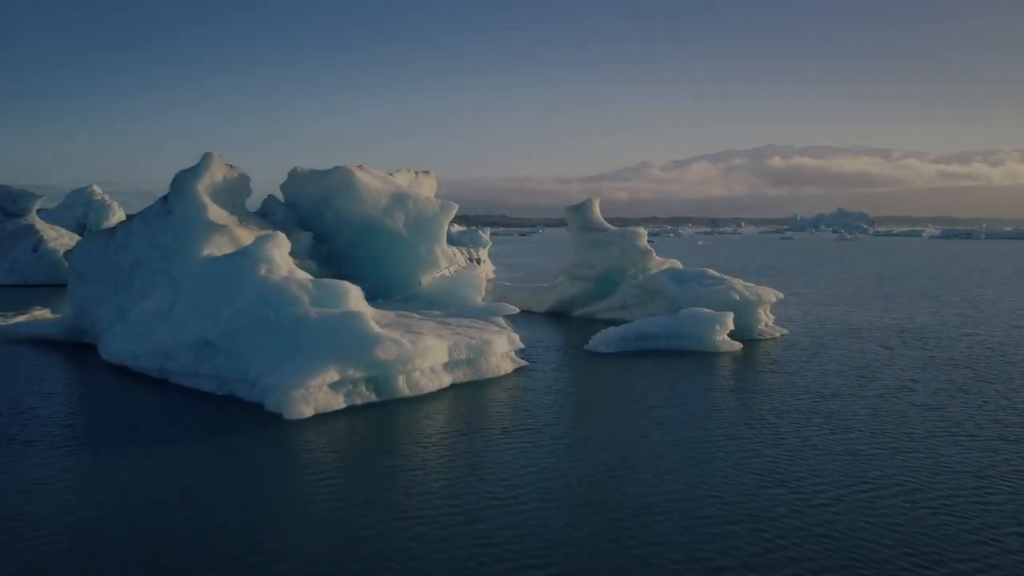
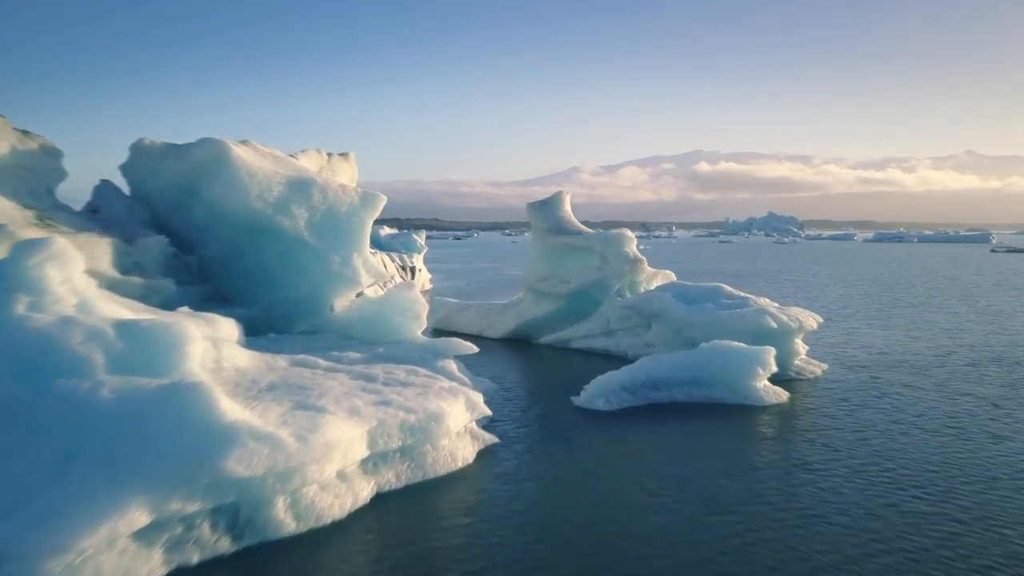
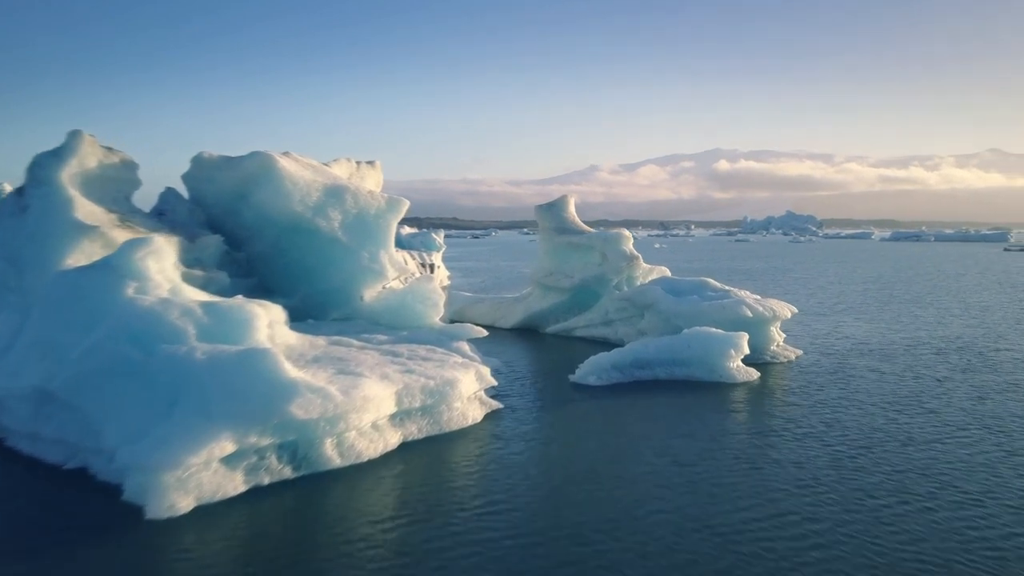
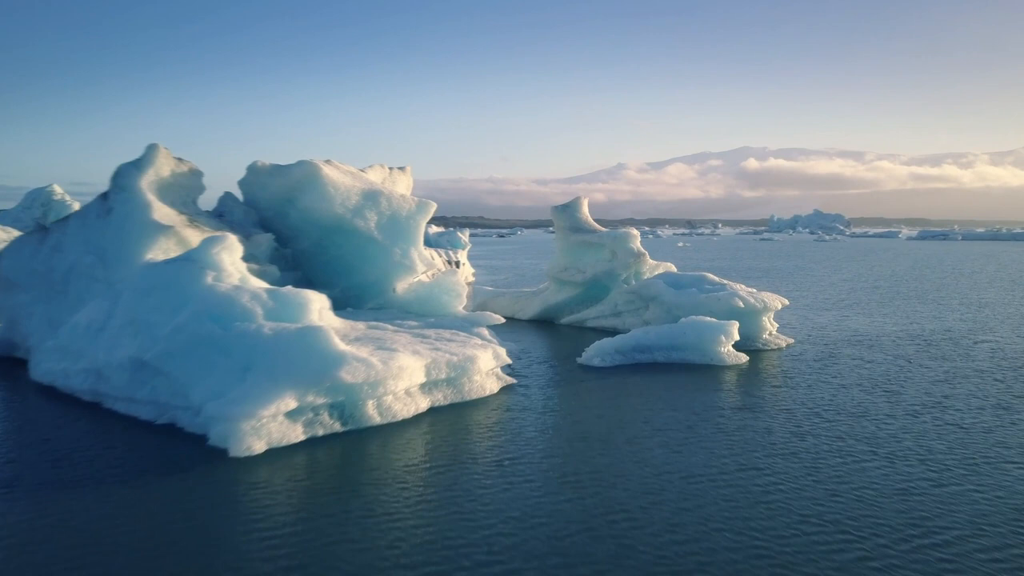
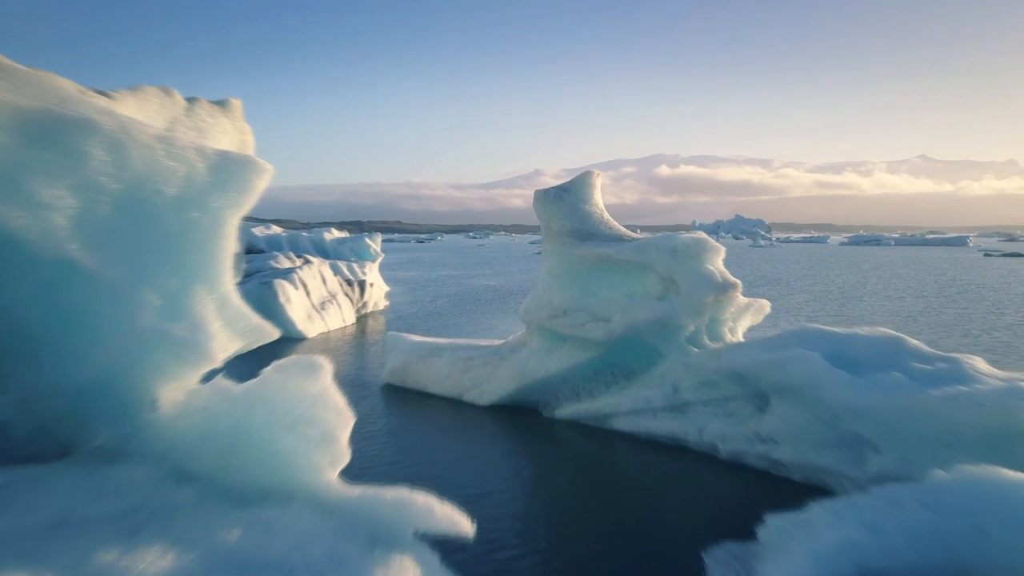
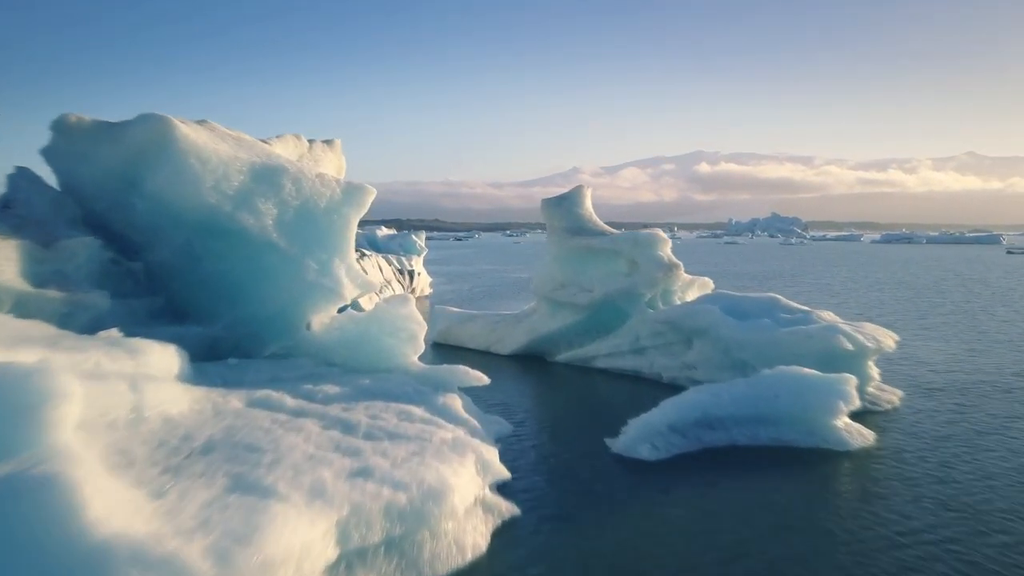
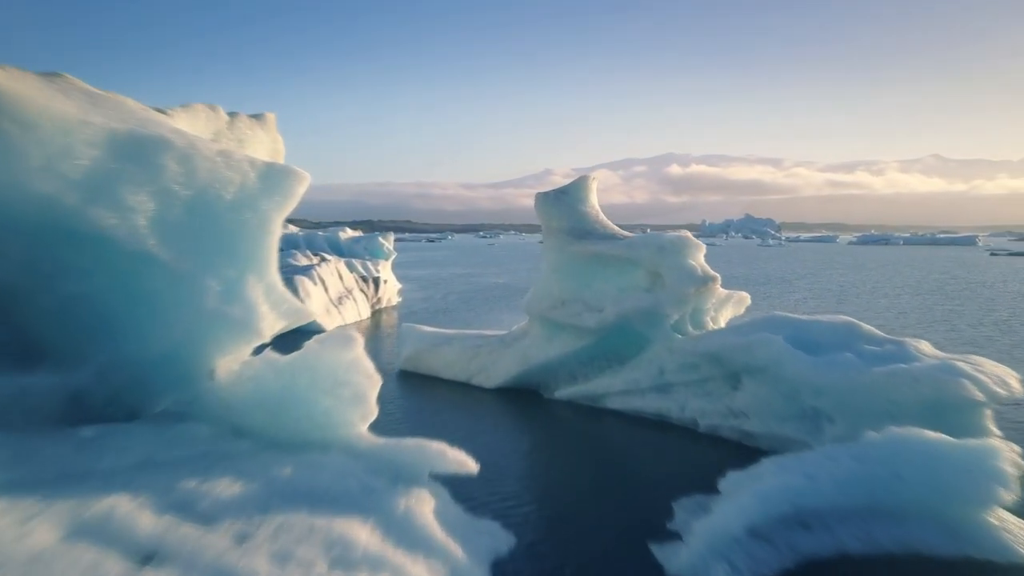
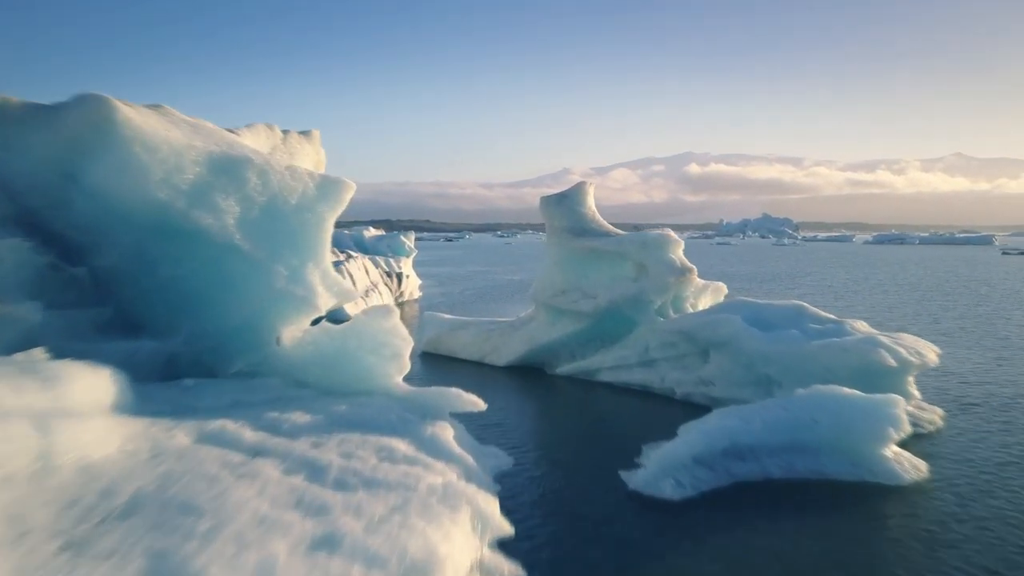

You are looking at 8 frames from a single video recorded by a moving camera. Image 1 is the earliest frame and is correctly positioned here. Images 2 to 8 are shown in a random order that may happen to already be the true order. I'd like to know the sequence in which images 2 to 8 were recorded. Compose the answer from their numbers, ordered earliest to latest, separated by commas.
4, 3, 2, 6, 8, 7, 5
